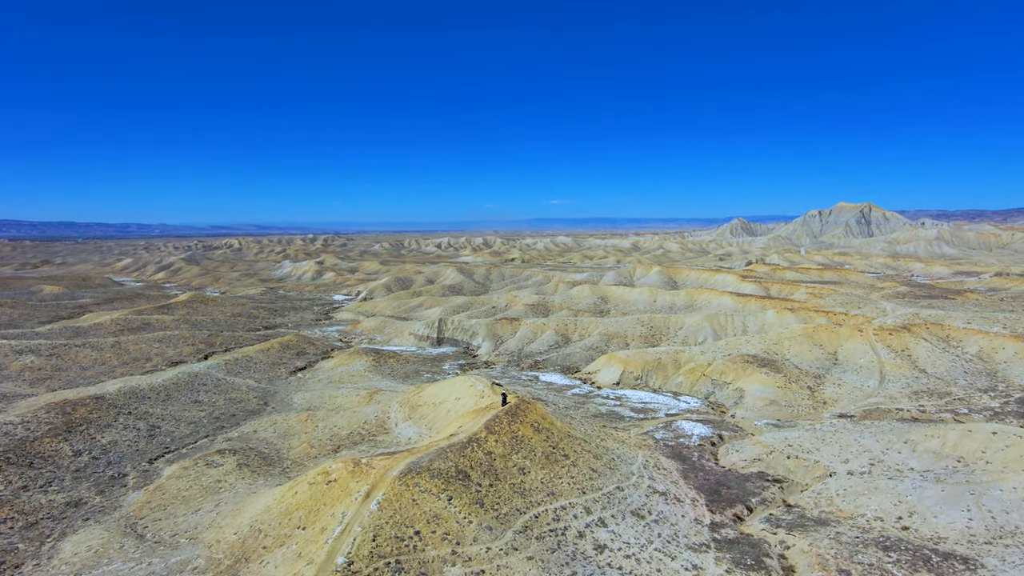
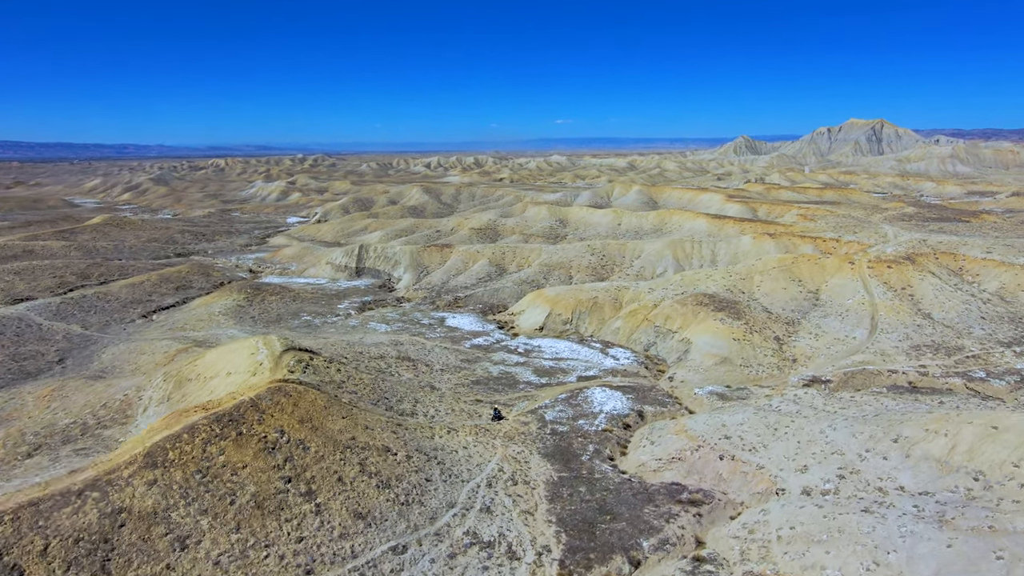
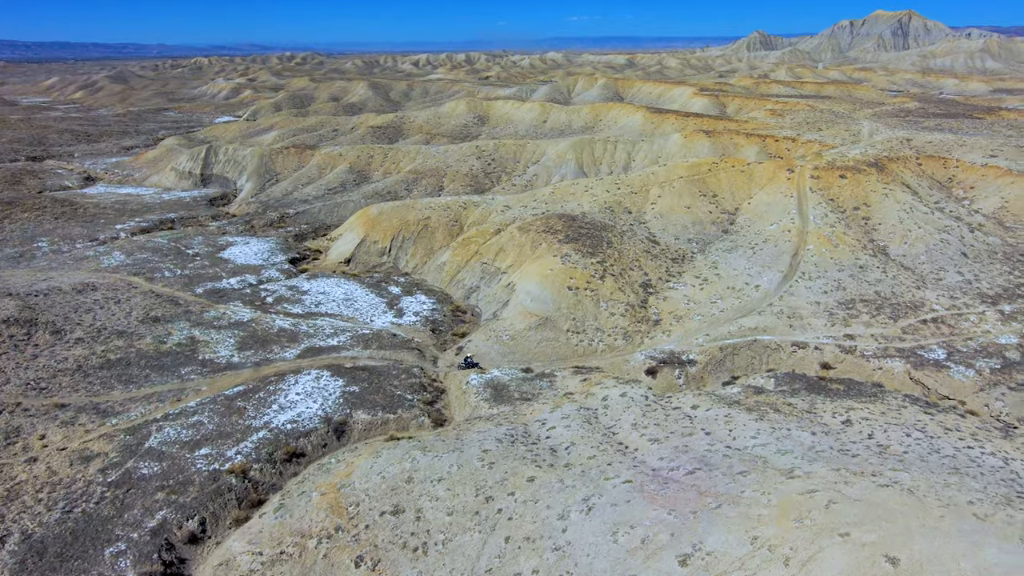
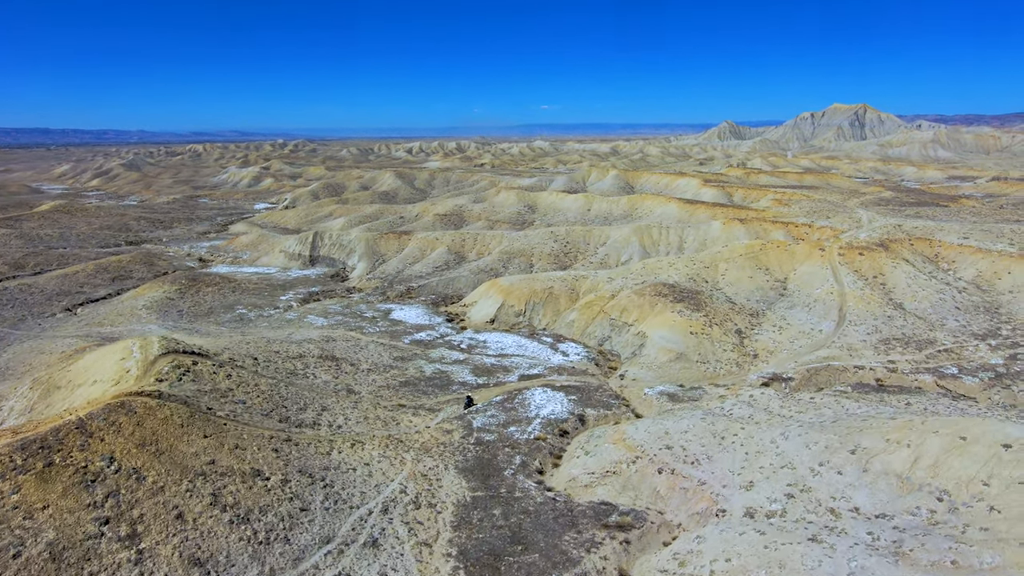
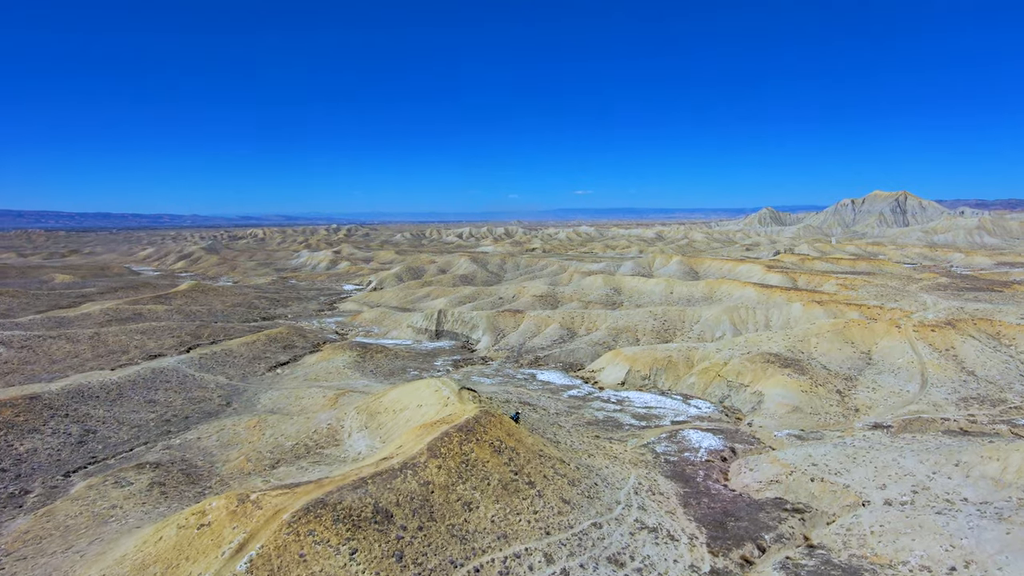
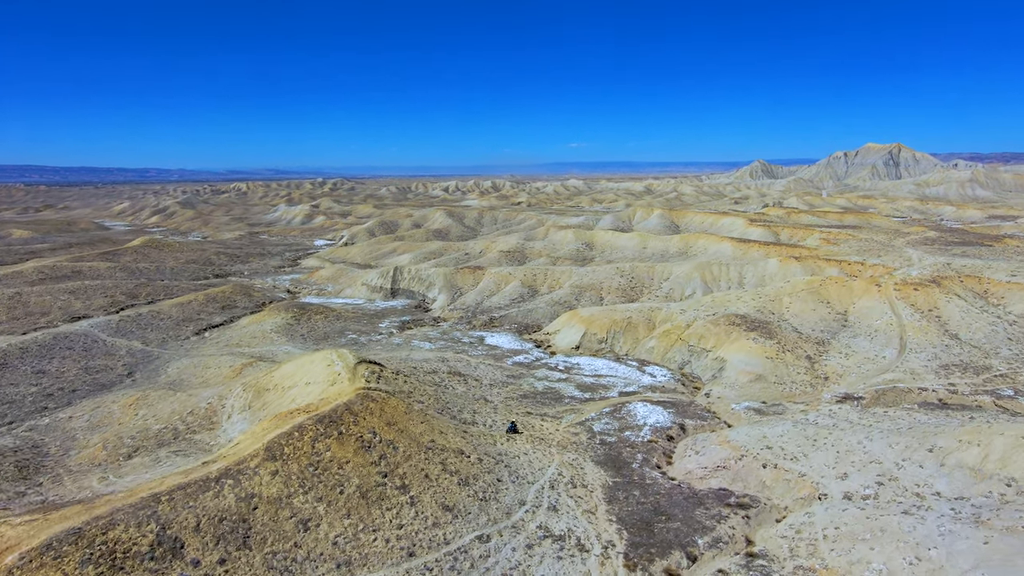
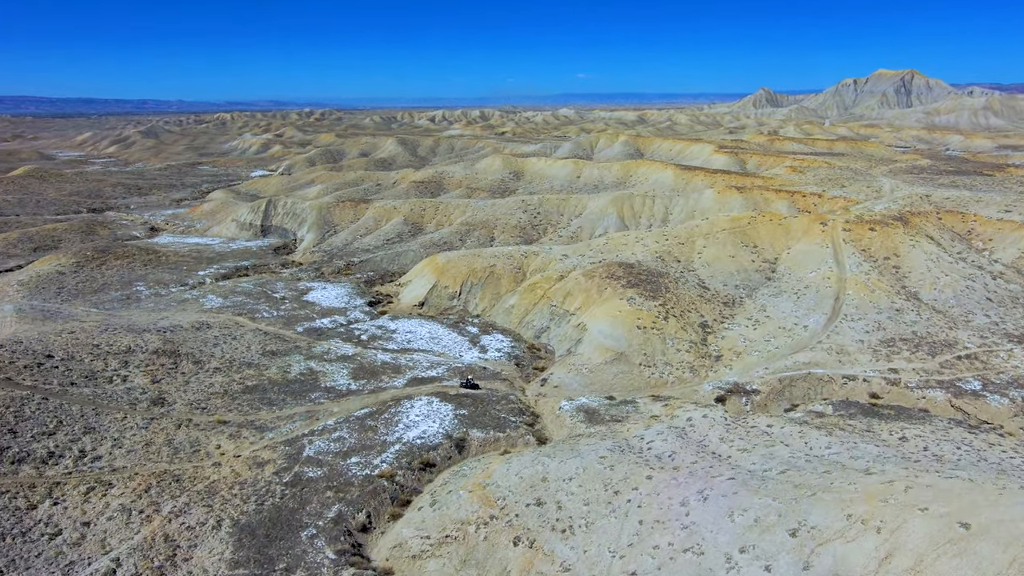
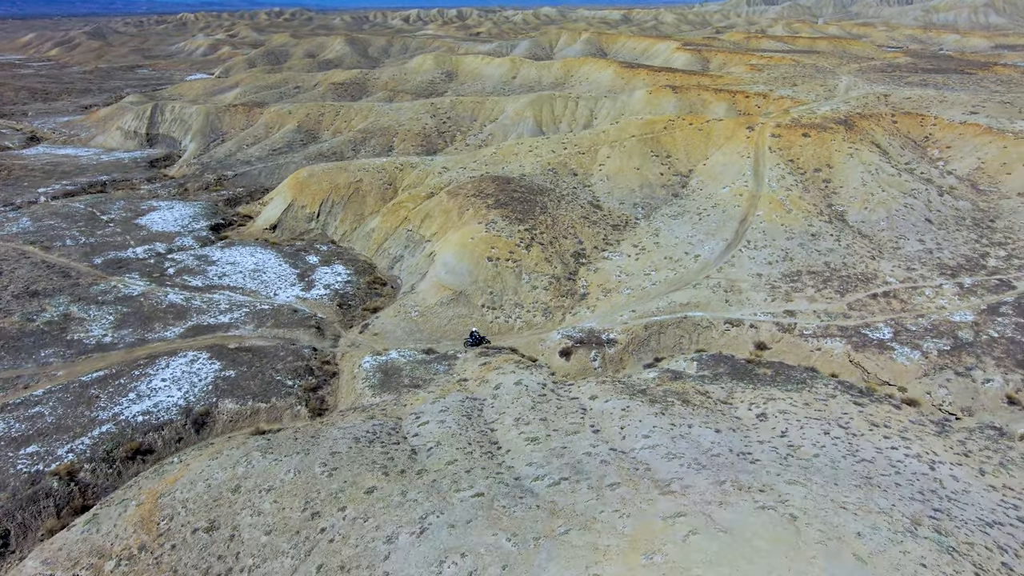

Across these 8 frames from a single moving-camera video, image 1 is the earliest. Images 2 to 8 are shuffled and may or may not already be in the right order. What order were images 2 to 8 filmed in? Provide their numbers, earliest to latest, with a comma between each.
5, 6, 2, 4, 7, 3, 8
